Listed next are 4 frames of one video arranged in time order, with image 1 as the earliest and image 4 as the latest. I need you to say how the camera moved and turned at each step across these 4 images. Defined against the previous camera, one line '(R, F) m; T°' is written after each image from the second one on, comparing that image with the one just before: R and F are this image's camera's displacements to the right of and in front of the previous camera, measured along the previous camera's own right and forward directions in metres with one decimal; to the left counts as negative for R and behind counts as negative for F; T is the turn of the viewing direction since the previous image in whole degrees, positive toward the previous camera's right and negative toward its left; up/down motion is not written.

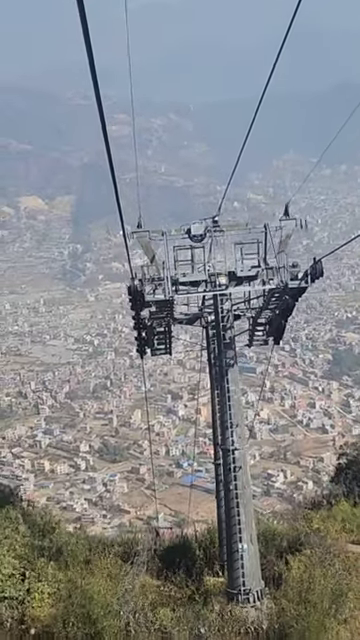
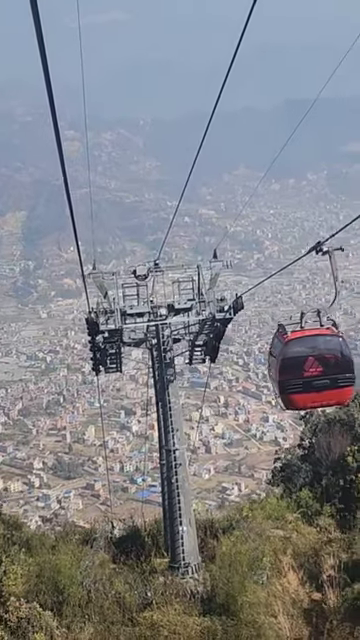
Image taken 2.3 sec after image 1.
(0.0, -0.9) m; +3°
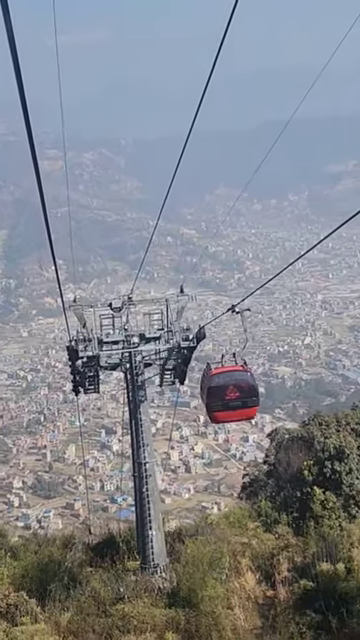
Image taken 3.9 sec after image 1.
(+0.1, -0.7) m; +1°
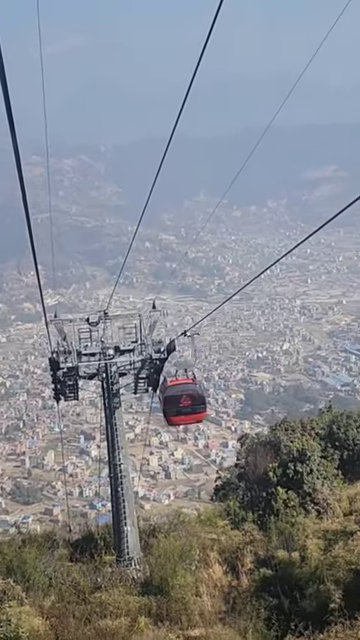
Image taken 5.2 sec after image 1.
(0.0, -0.5) m; +1°
